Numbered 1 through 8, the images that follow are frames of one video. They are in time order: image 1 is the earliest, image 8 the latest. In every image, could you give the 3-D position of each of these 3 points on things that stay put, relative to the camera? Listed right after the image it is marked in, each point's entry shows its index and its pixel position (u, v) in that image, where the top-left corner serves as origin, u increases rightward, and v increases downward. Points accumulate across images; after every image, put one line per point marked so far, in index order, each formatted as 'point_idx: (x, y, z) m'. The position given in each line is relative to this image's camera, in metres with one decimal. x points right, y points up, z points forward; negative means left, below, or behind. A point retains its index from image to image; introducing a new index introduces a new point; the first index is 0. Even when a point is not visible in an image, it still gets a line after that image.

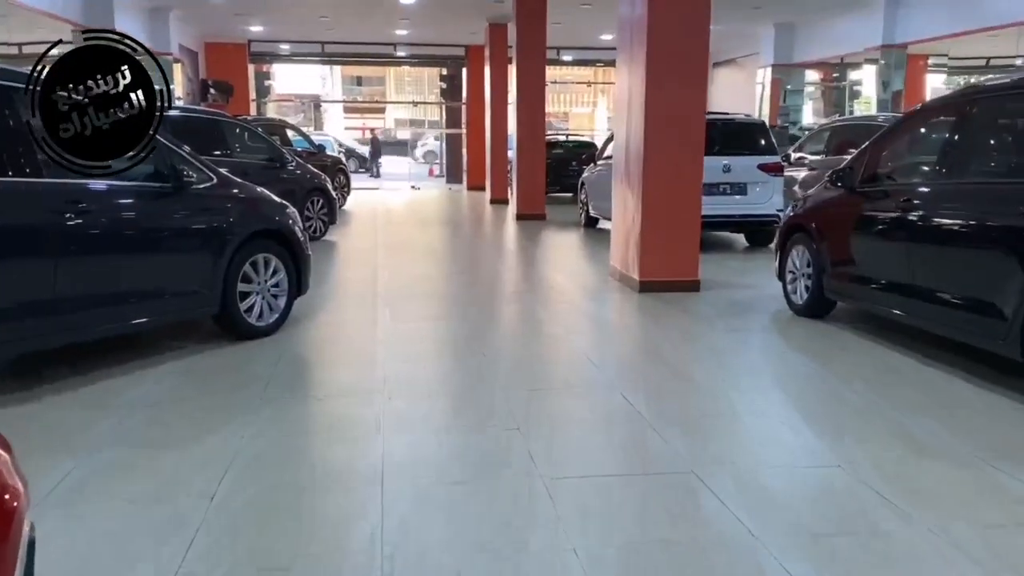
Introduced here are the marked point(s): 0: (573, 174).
0: (+1.3, +2.4, +18.3) m
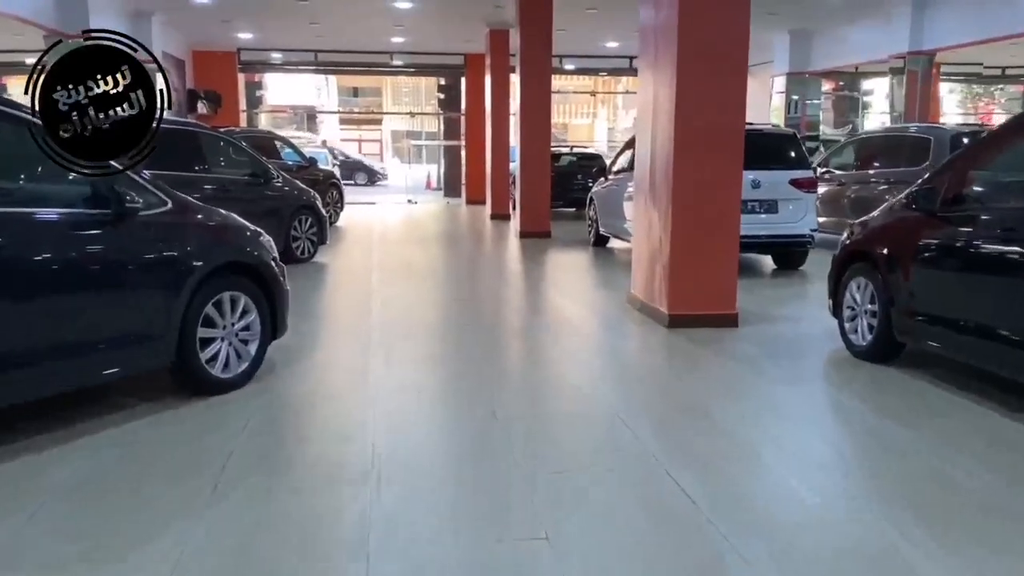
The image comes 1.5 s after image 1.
0: (+1.3, +2.0, +17.4) m
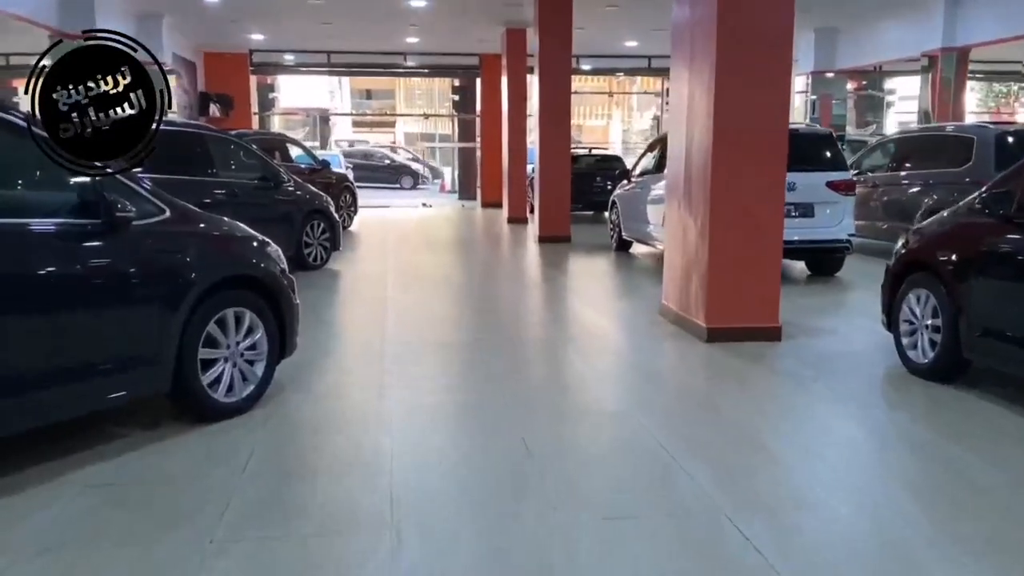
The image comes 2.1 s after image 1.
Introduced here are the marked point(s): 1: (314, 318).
0: (+1.6, +1.9, +17.0) m
1: (-1.7, -0.2, +7.4) m
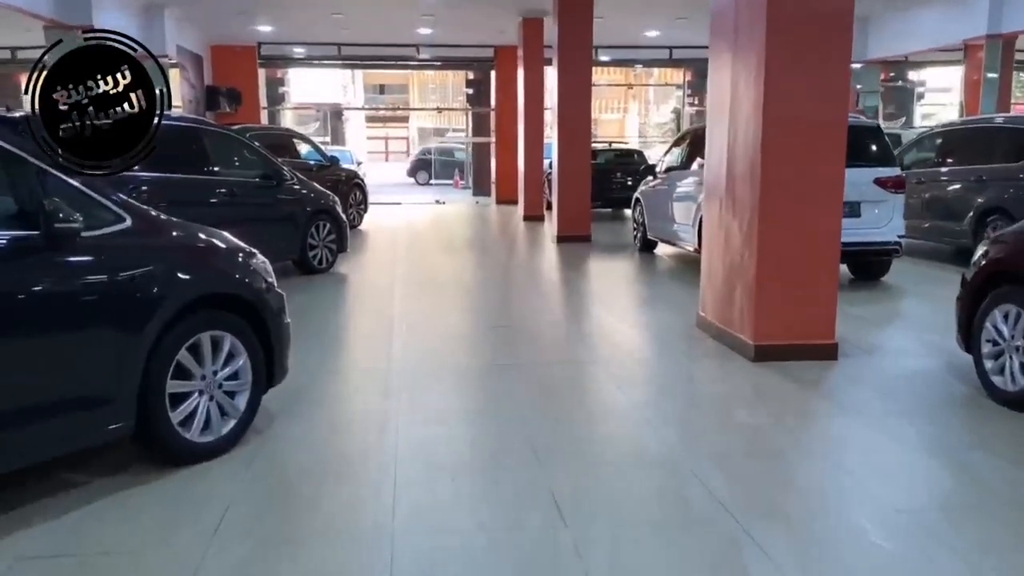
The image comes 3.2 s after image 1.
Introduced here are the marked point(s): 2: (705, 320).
0: (+1.9, +1.9, +16.3) m
1: (-1.5, -0.3, +6.7) m
2: (+1.4, -0.2, +6.3) m
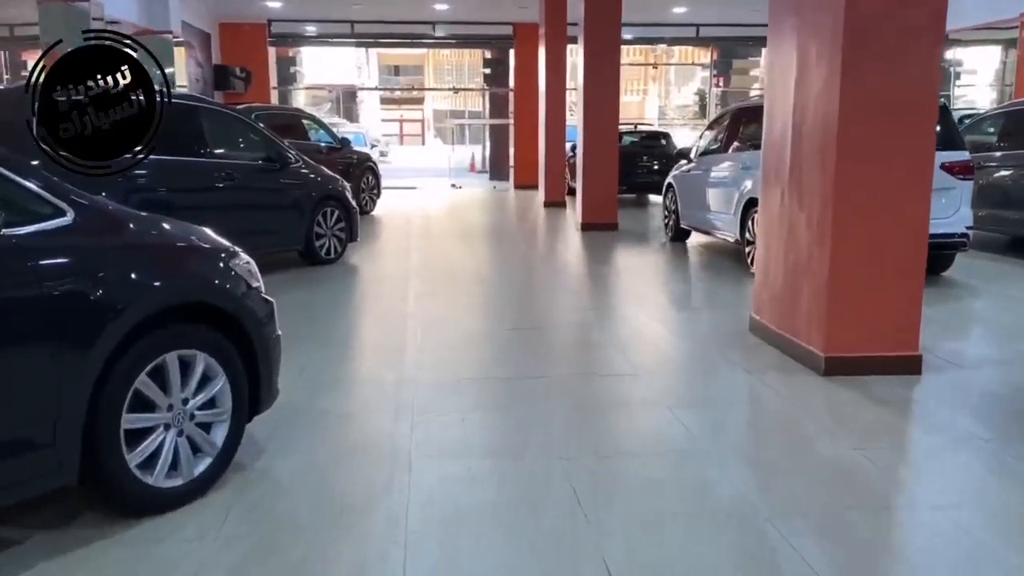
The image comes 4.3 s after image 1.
0: (+2.3, +2.1, +15.5) m
1: (-1.3, -0.3, +6.0) m
2: (+1.6, -0.2, +5.5) m
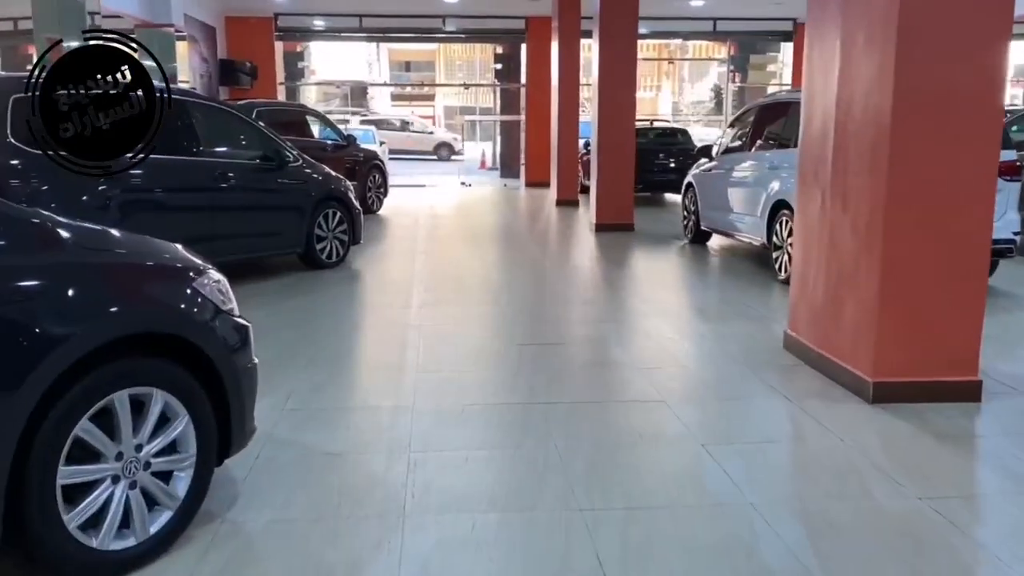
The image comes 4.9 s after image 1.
0: (+2.5, +2.0, +14.9) m
1: (-1.3, -0.4, +5.6) m
2: (+1.6, -0.3, +5.0) m
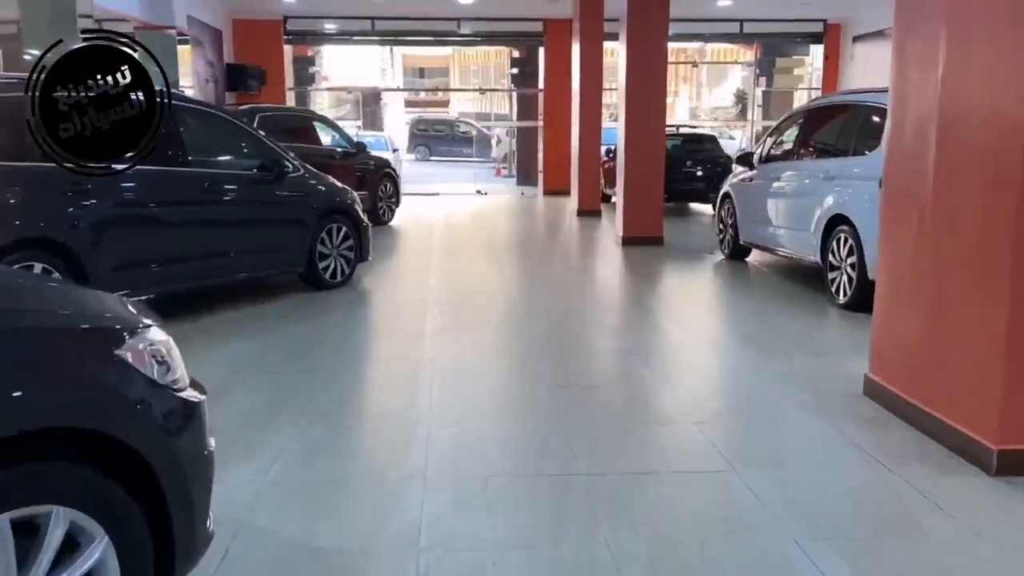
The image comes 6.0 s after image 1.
0: (+2.8, +1.8, +14.1) m
1: (-1.1, -0.5, +4.8) m
2: (+1.8, -0.5, +4.2) m
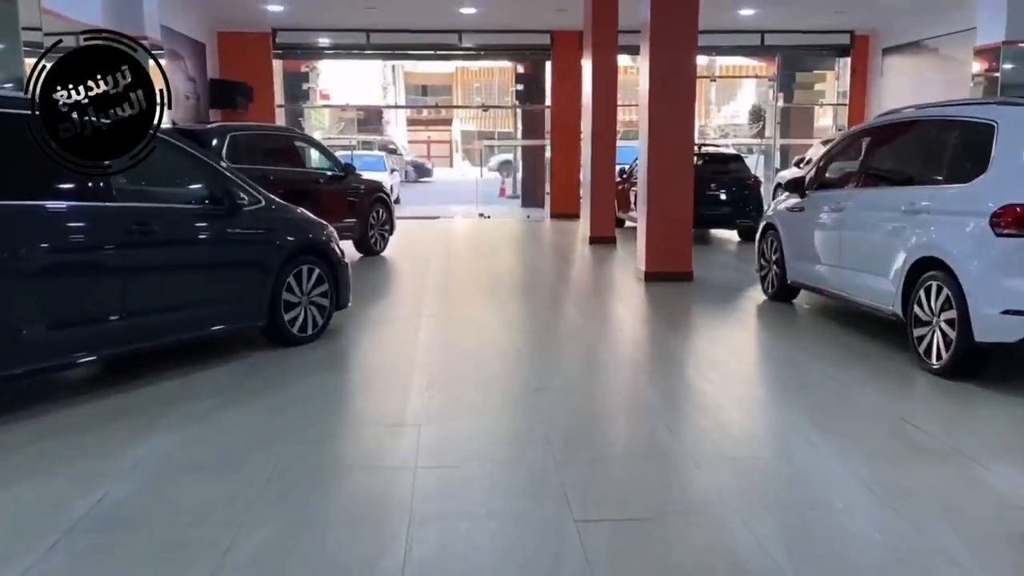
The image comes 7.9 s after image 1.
0: (+2.9, +1.3, +12.8) m
1: (-1.1, -0.9, +3.4) m
2: (+1.8, -0.8, +2.8) m
